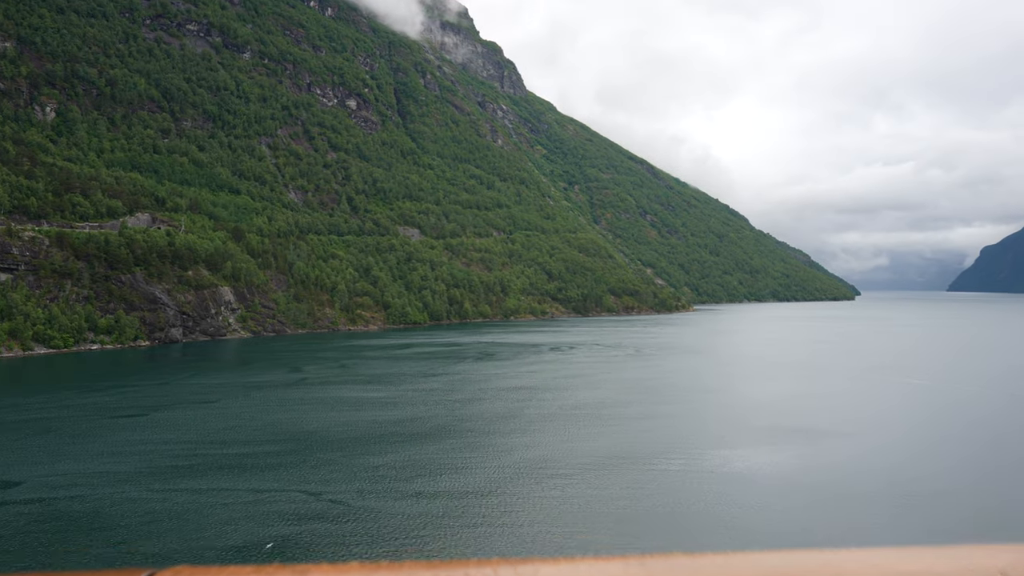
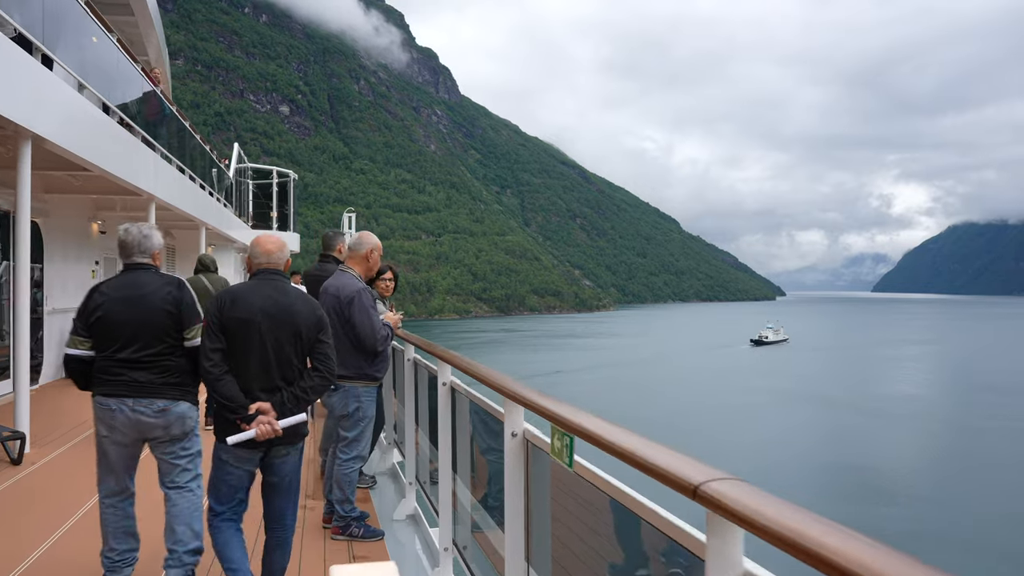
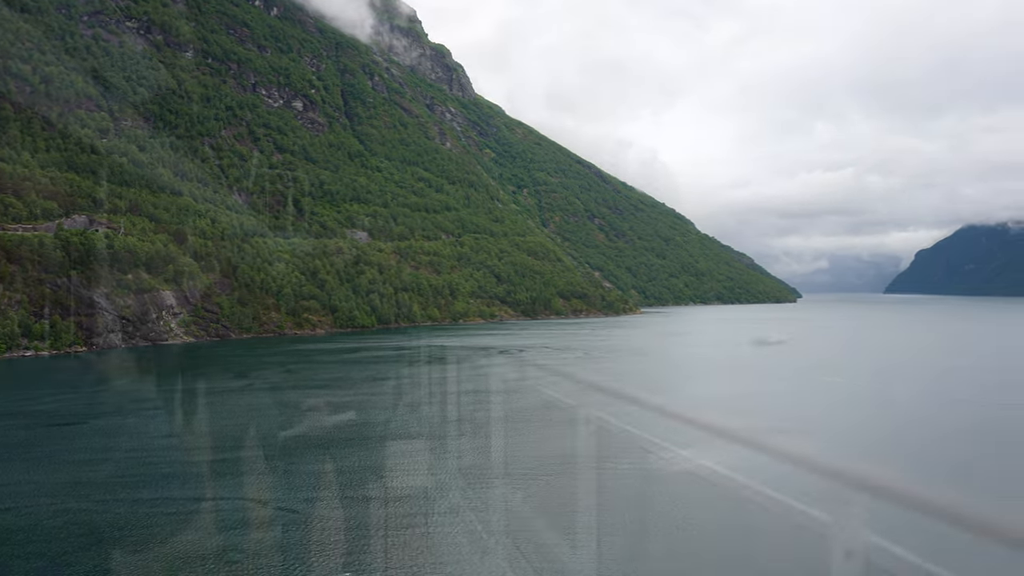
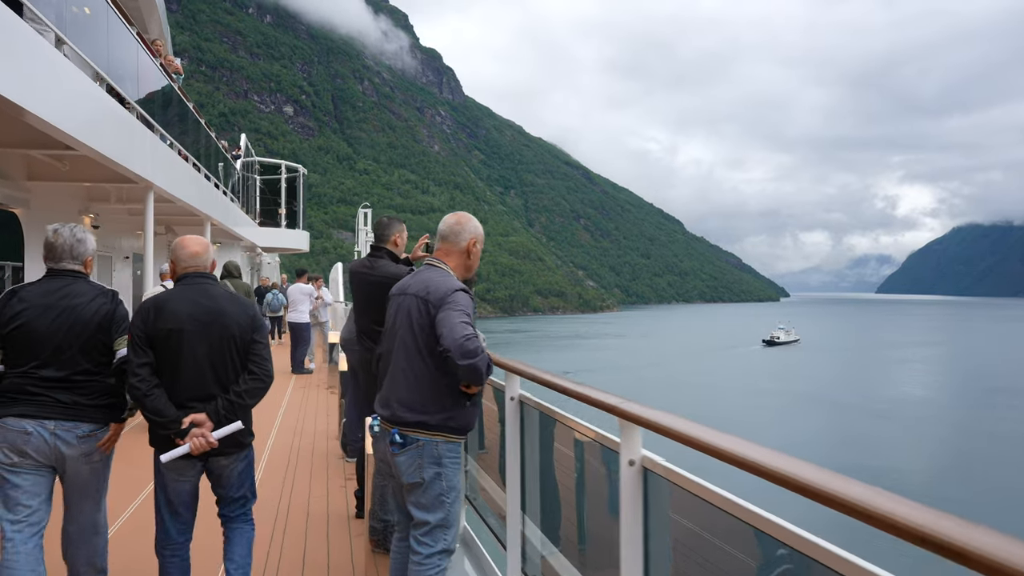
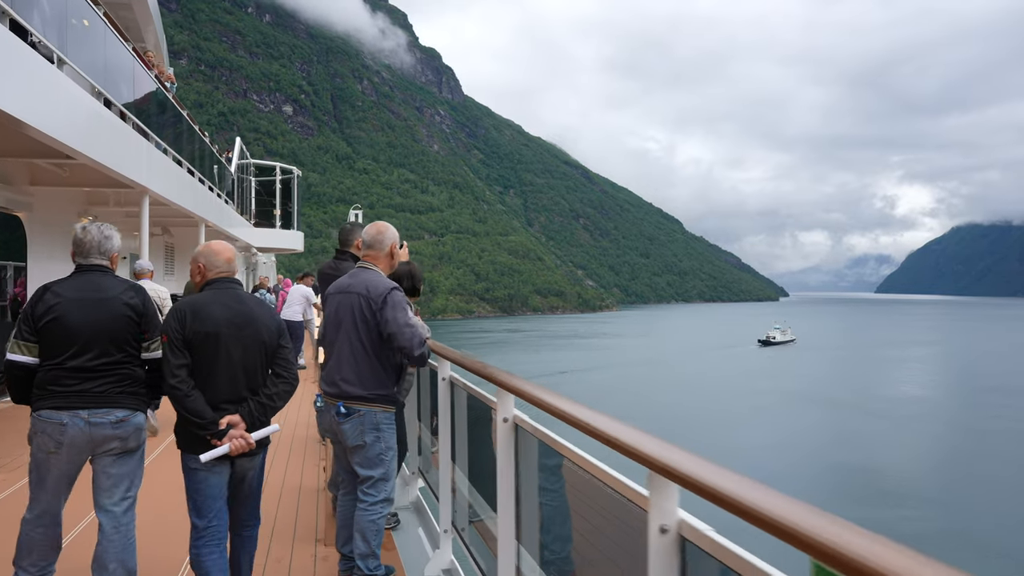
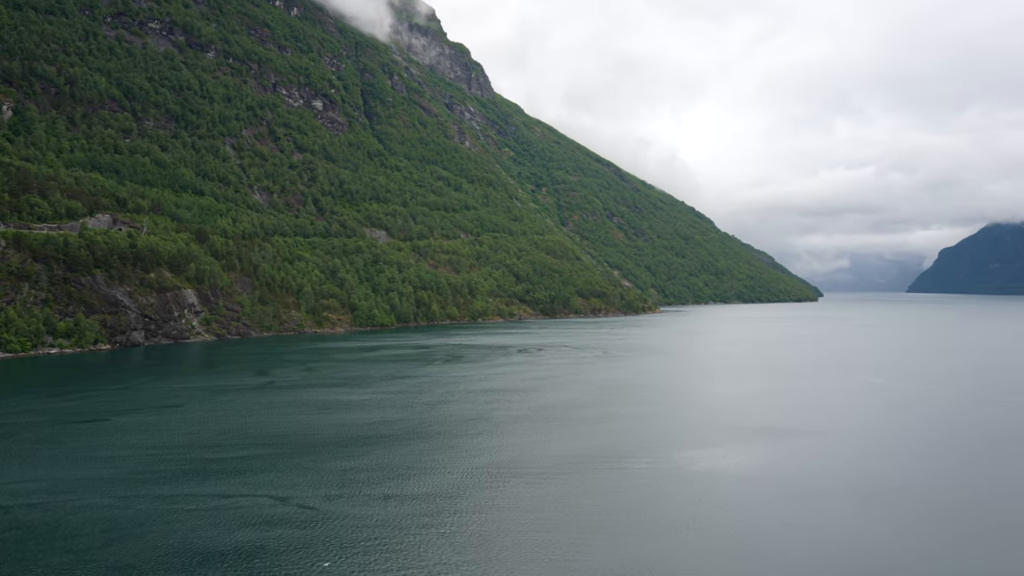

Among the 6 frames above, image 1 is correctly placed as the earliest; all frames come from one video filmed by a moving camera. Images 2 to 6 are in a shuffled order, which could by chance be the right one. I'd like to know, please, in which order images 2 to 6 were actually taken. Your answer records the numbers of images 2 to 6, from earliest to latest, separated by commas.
6, 3, 2, 5, 4
